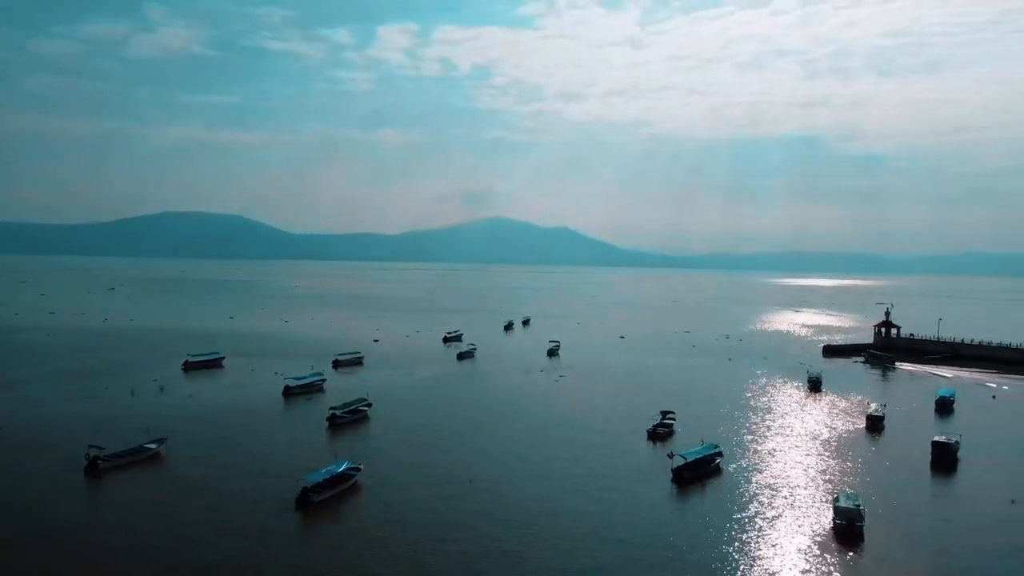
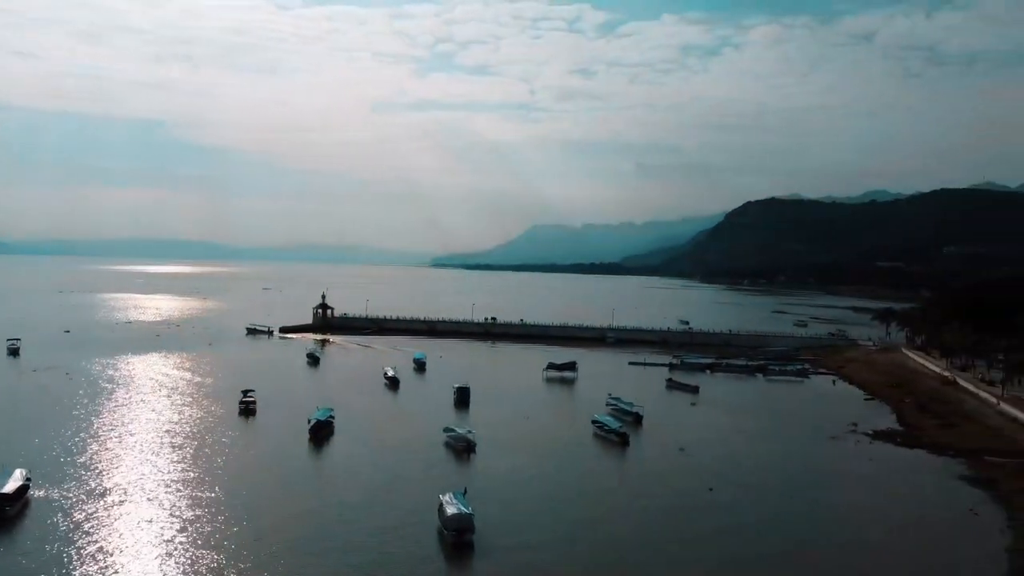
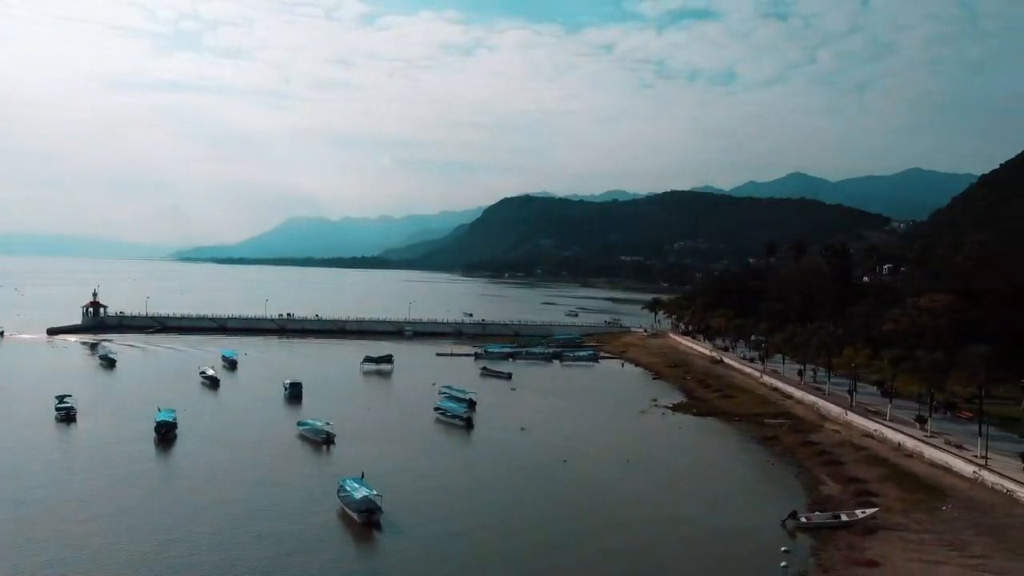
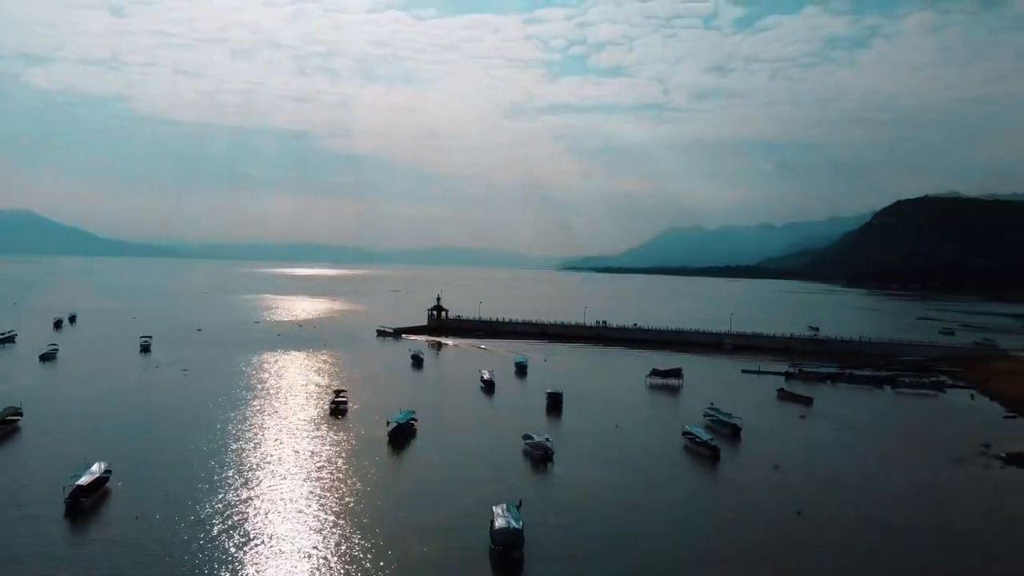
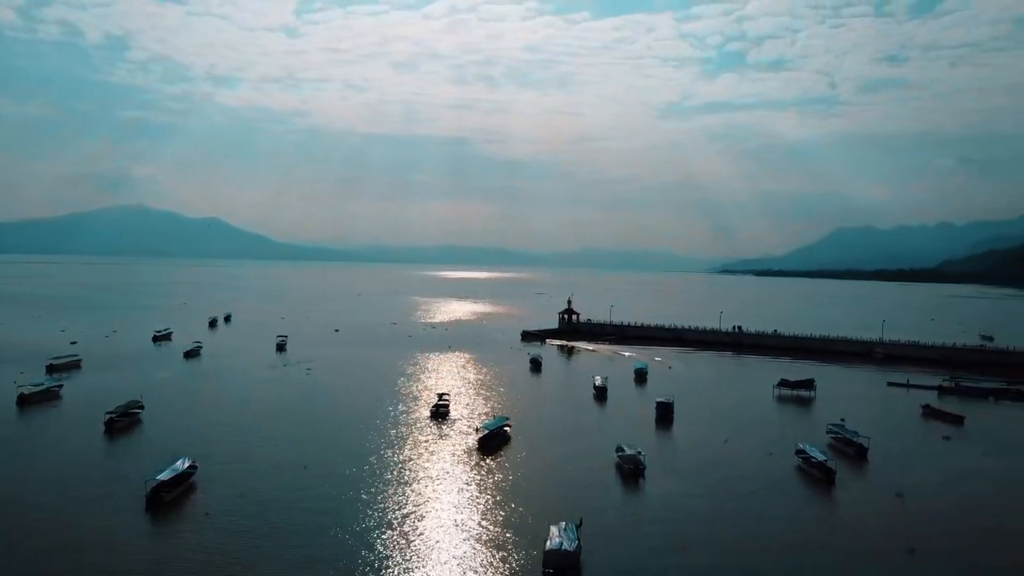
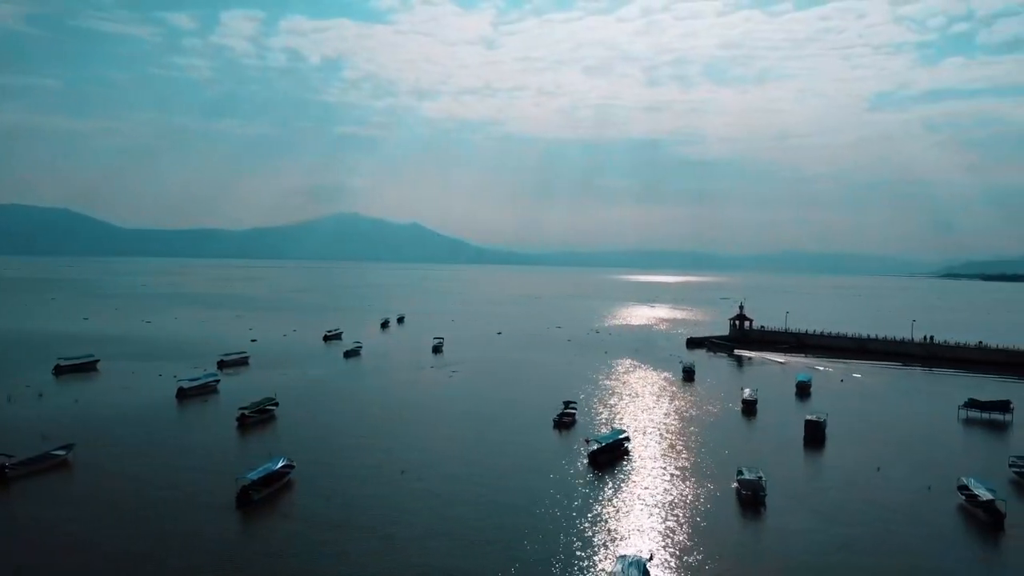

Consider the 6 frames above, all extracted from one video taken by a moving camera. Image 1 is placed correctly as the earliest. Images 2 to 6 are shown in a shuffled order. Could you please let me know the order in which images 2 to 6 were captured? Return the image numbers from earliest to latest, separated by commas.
6, 5, 4, 2, 3
